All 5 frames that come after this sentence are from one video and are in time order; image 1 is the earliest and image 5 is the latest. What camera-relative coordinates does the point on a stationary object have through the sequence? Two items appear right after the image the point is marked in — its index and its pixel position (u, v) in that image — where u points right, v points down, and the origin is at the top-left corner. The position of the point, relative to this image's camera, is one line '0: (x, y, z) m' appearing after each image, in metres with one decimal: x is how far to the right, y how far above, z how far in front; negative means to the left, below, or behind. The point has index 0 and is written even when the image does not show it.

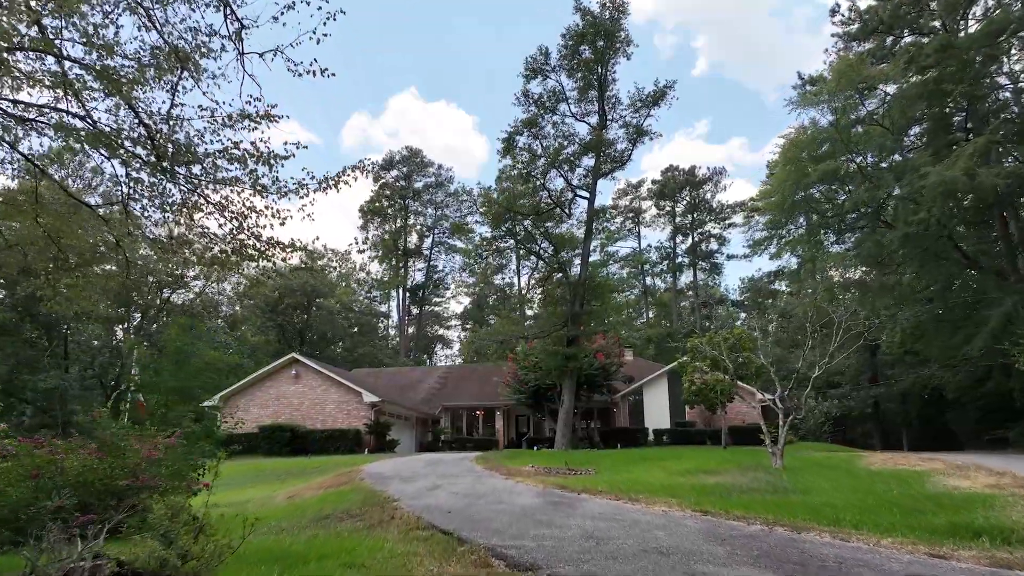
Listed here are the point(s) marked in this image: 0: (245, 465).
0: (-7.2, -4.9, +18.2) m
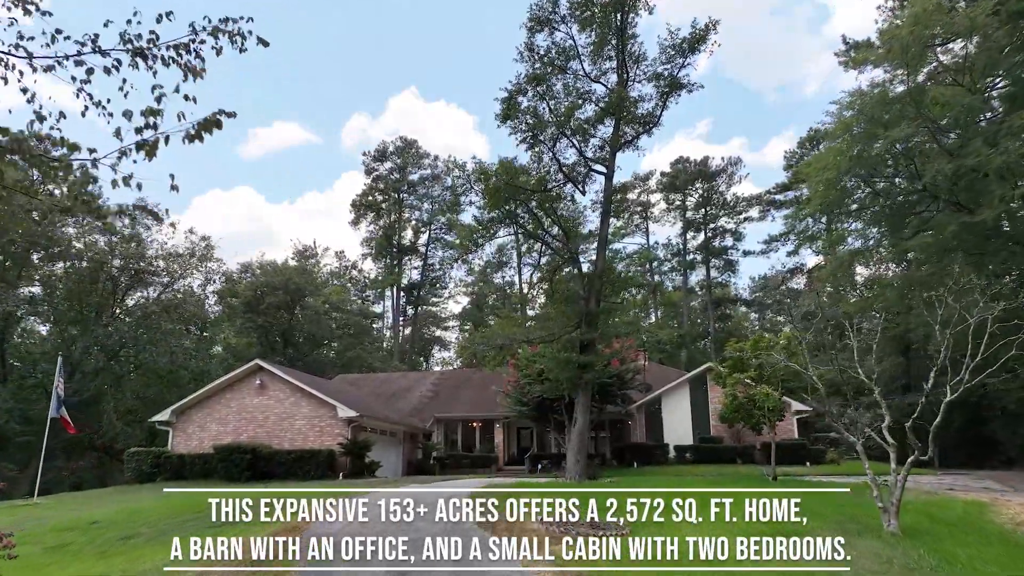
0: (-7.2, -4.7, +15.0) m
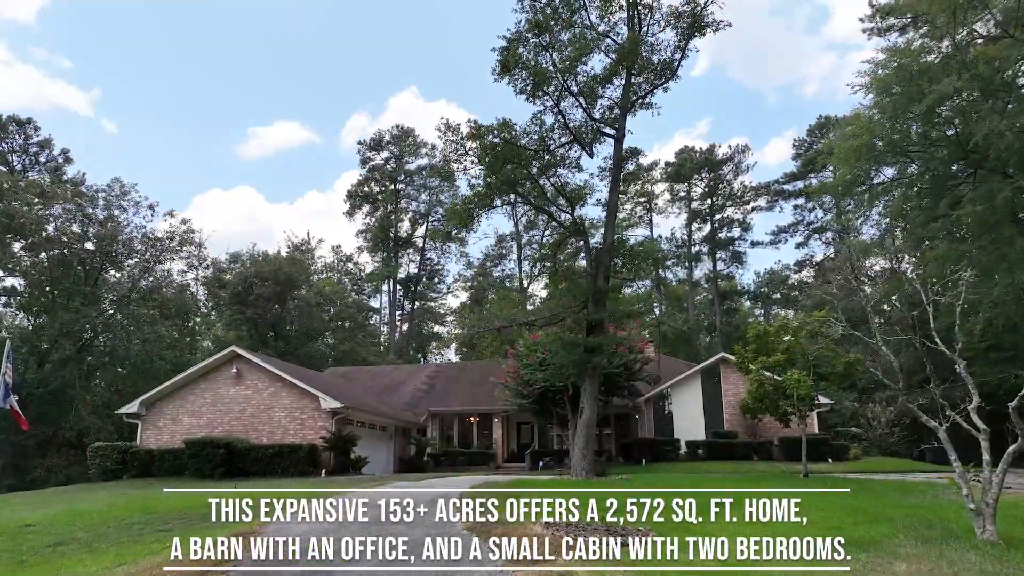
0: (-7.2, -4.2, +13.4) m
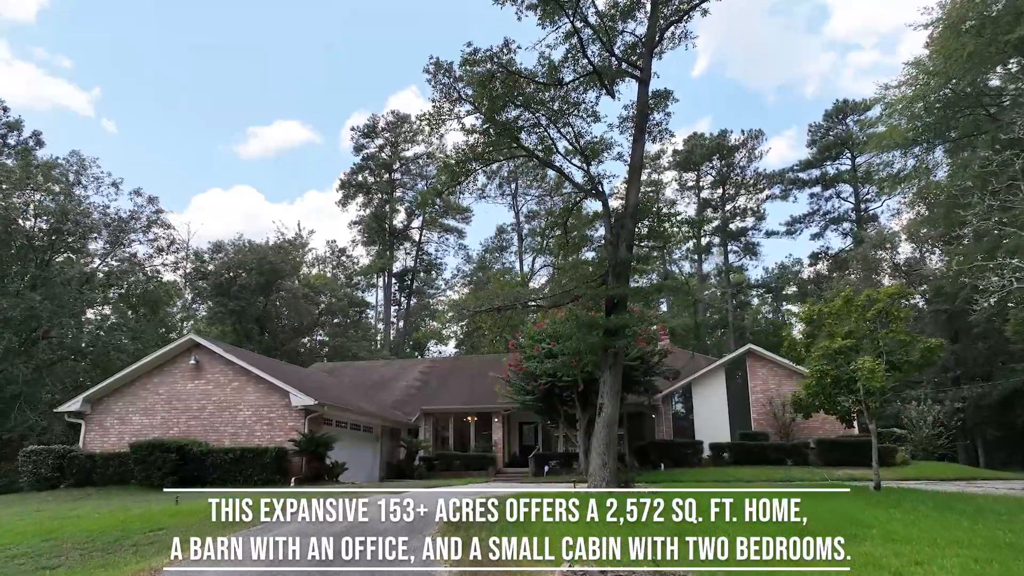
0: (-7.1, -3.7, +11.0) m
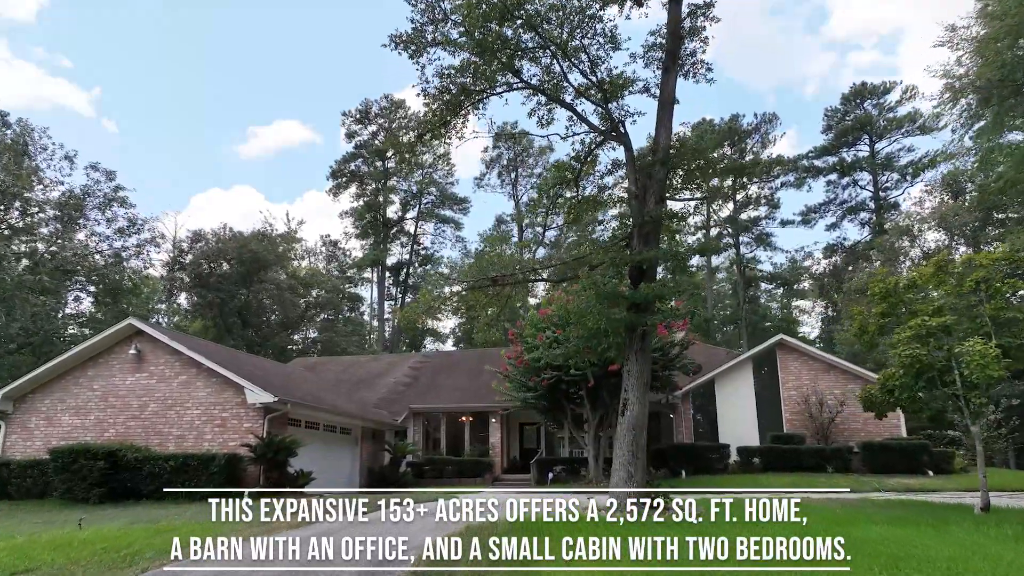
0: (-7.1, -3.3, +8.6) m
